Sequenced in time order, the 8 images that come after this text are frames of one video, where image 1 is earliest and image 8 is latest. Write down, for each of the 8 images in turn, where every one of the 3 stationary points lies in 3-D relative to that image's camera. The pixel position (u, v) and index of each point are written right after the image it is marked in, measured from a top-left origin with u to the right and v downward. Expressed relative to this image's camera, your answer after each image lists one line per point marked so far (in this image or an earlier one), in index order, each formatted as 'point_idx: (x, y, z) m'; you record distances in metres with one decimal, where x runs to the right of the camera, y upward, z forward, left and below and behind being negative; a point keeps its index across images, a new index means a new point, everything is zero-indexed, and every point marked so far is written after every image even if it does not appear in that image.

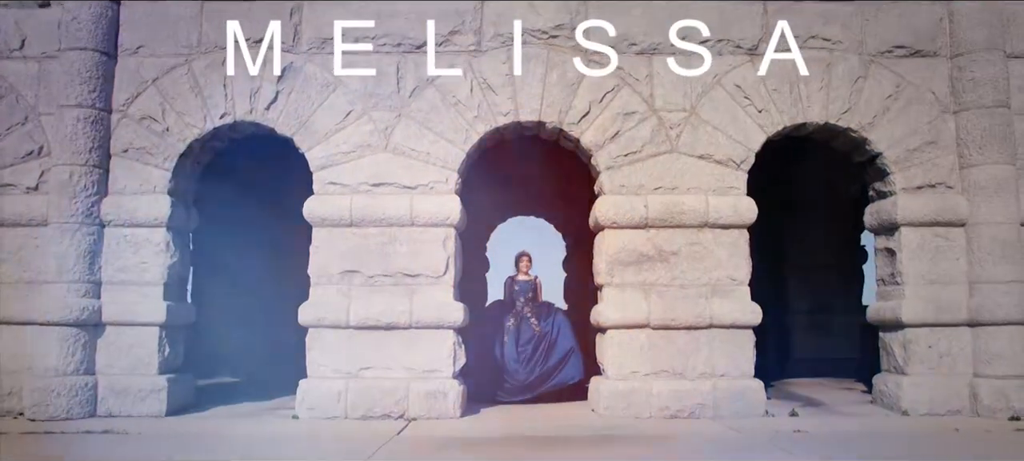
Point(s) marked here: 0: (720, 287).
0: (+1.7, -0.5, +6.9) m
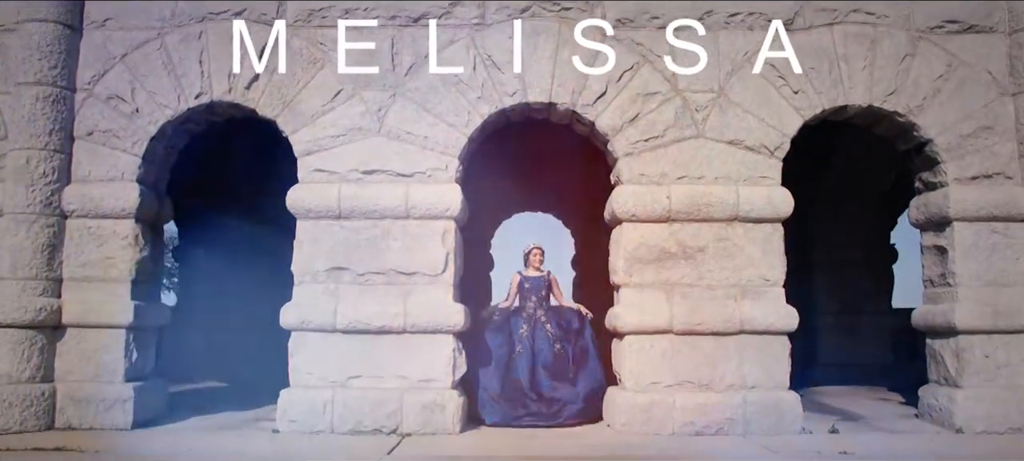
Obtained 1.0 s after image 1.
0: (+1.8, -0.4, +6.1) m
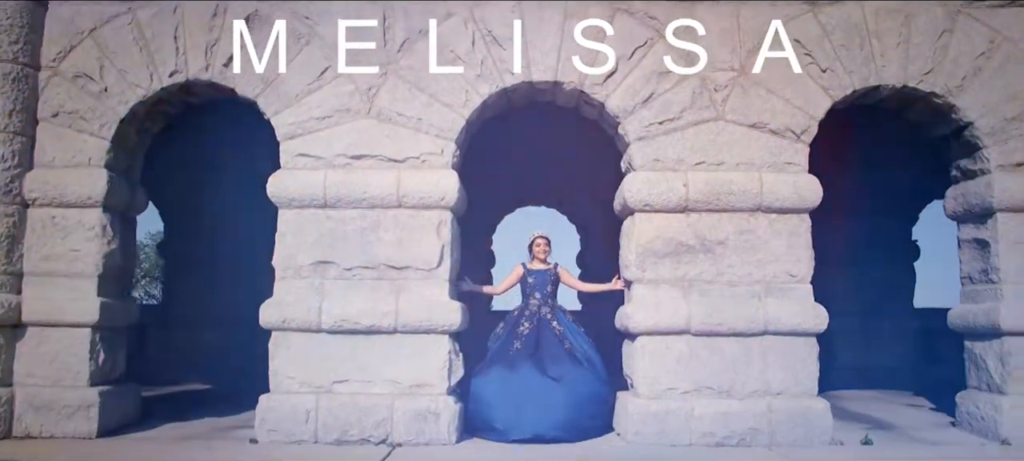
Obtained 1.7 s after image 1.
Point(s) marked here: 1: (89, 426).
0: (+1.8, -0.4, +5.6) m
1: (-2.9, -1.3, +5.6) m
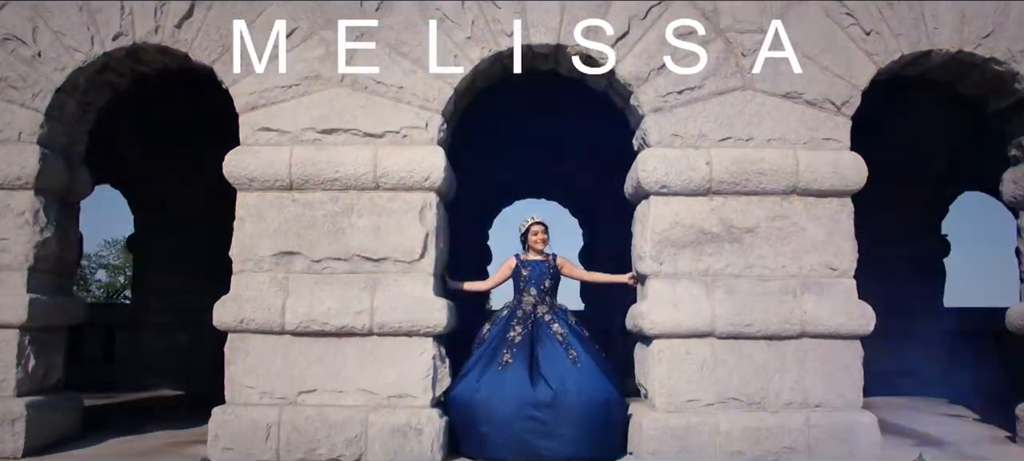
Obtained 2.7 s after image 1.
0: (+1.8, -0.3, +4.8) m
1: (-2.9, -1.3, +4.8) m
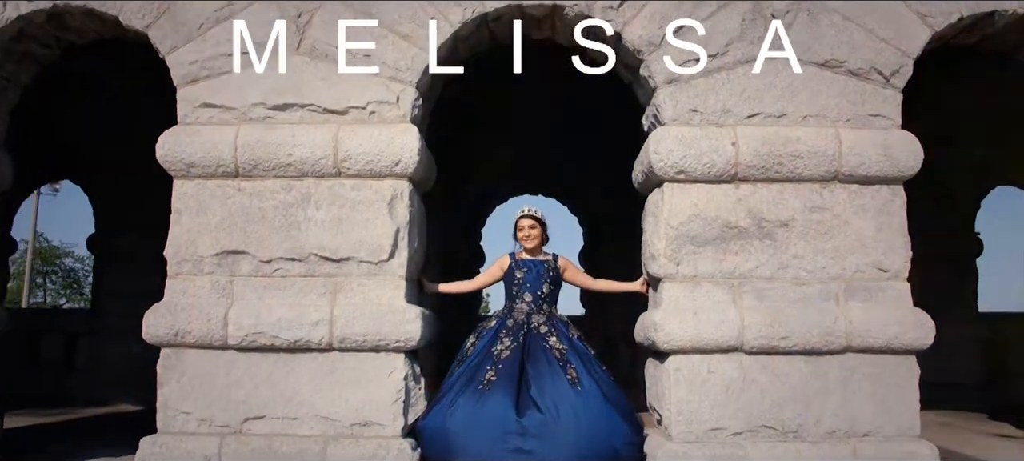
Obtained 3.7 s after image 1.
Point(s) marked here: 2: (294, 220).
0: (+1.7, -0.3, +4.0) m
1: (-3.0, -1.2, +4.0) m
2: (-1.1, +0.1, +4.1) m
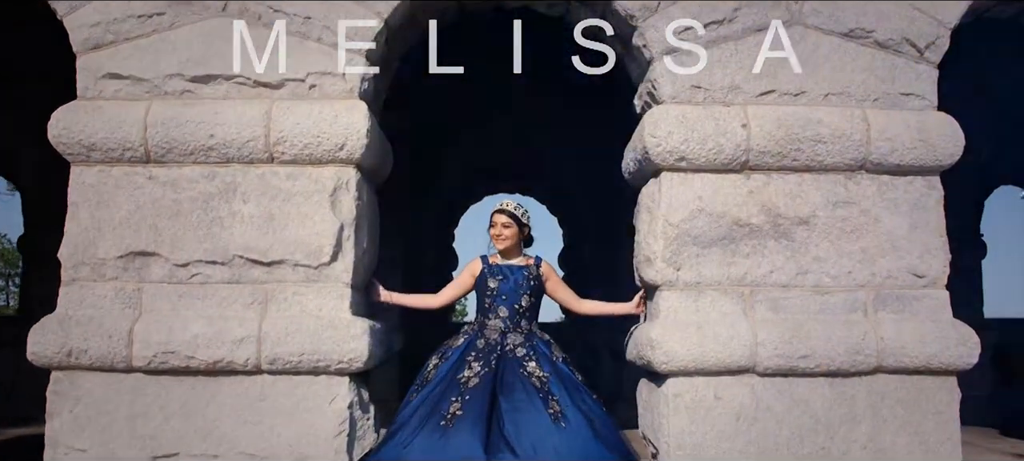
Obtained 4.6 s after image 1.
0: (+1.6, -0.3, +3.4) m
1: (-3.1, -1.2, +3.3) m
2: (-1.2, +0.1, +3.4) m
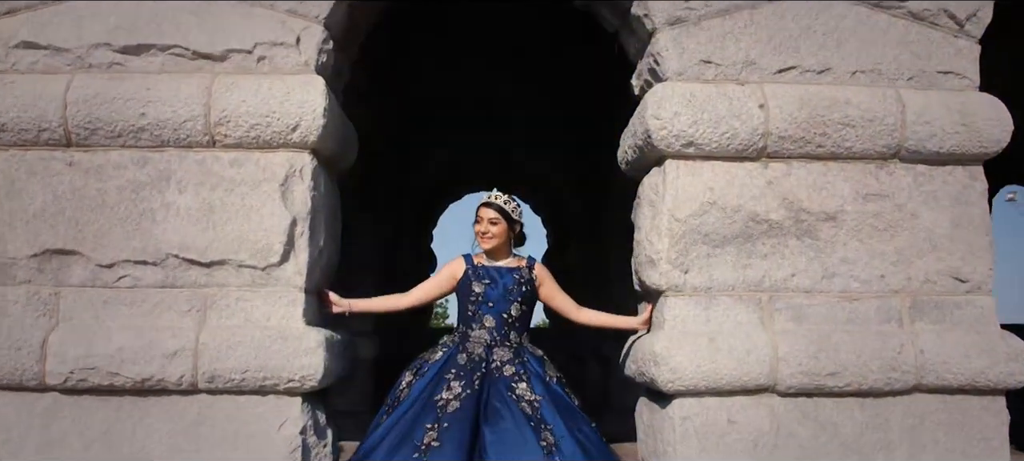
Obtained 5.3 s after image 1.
0: (+1.5, -0.2, +3.0) m
1: (-3.2, -1.2, +2.8) m
2: (-1.3, +0.1, +2.9) m
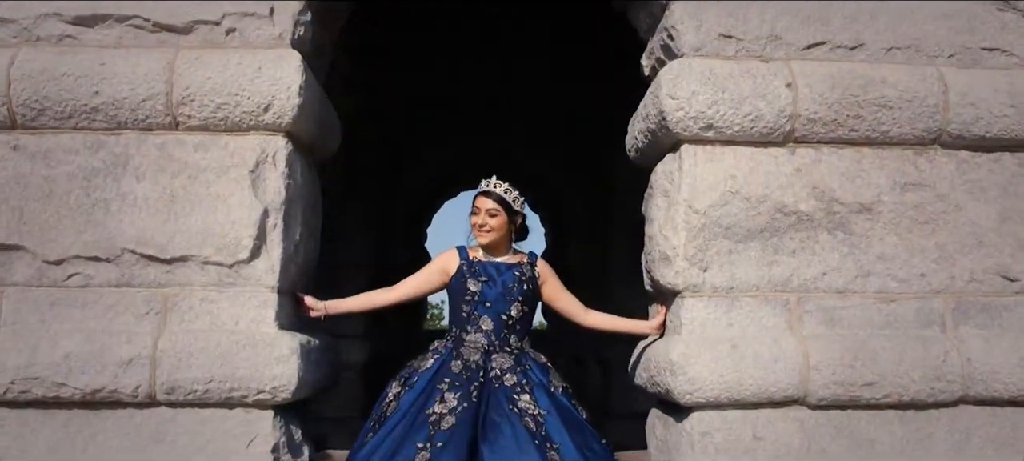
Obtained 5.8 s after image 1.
0: (+1.5, -0.2, +2.6) m
1: (-3.2, -1.2, +2.4) m
2: (-1.3, +0.1, +2.6) m
